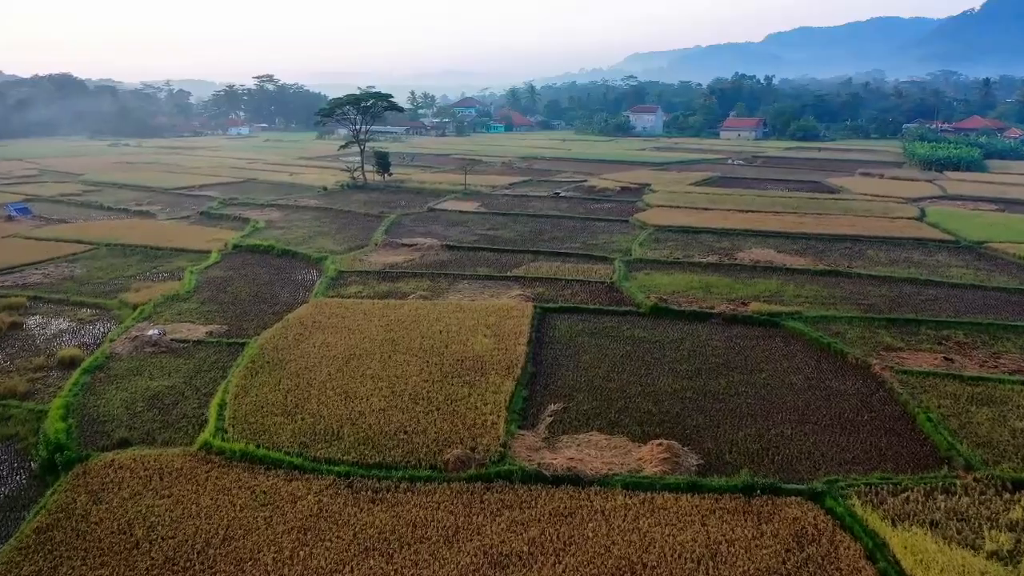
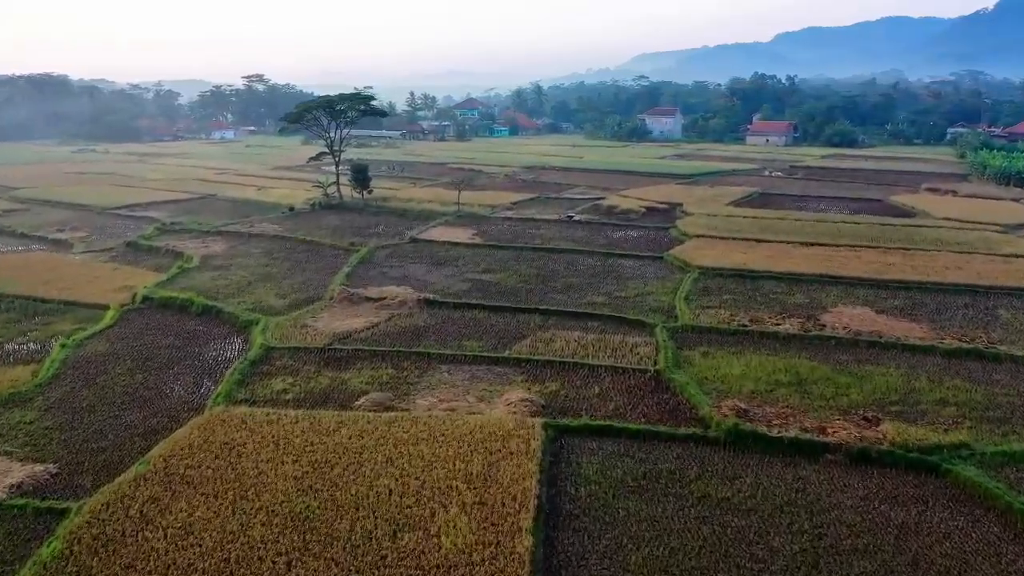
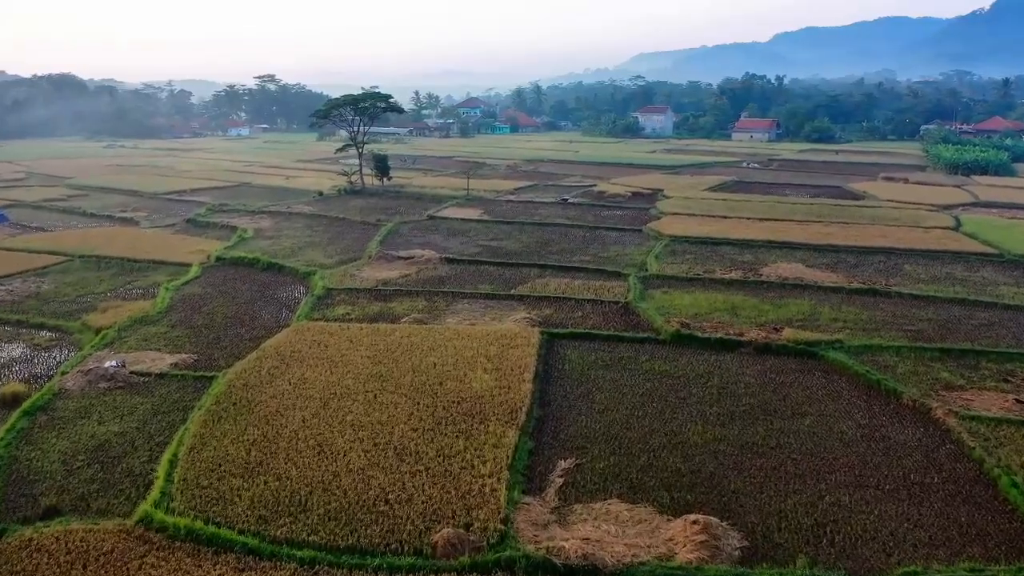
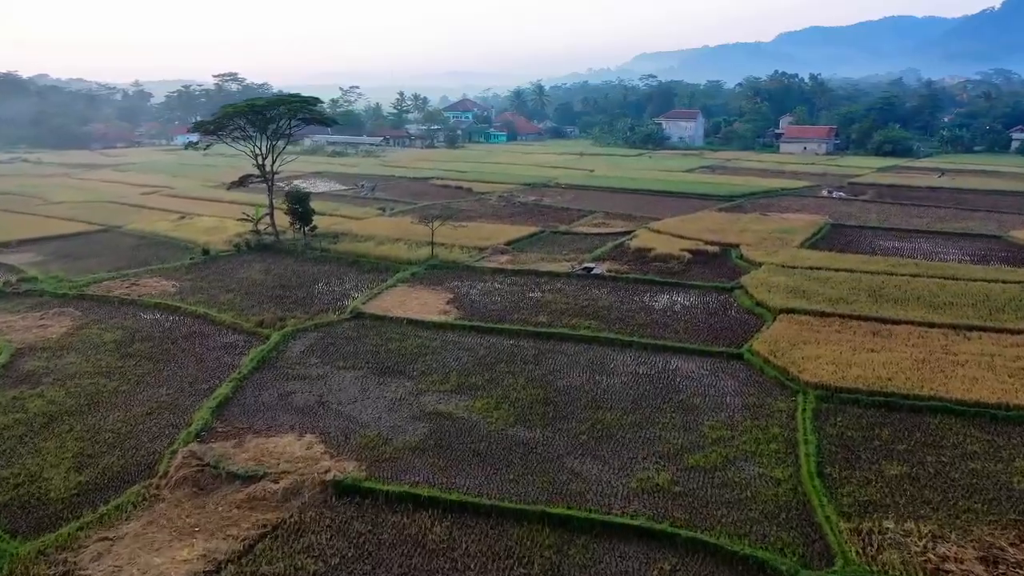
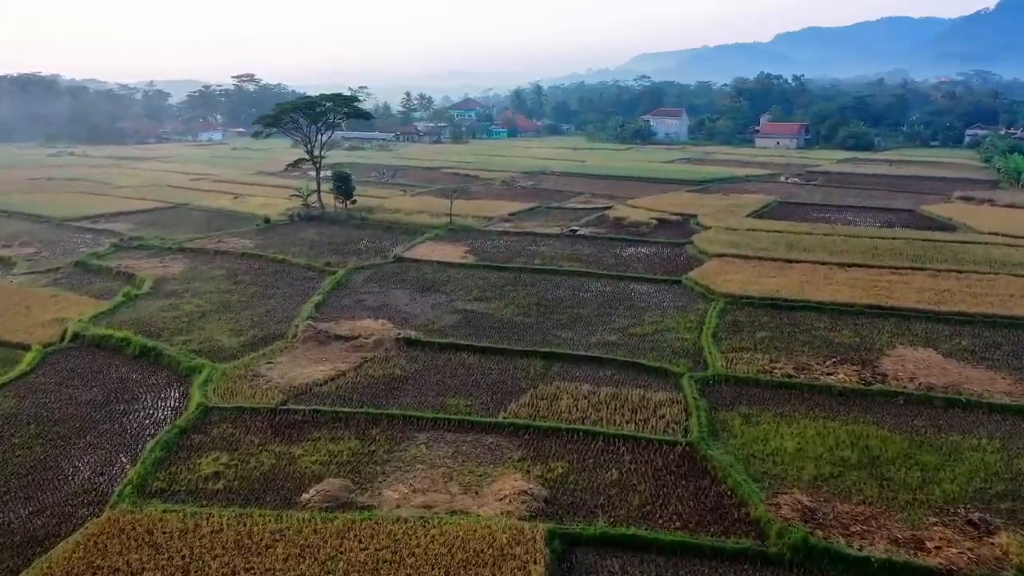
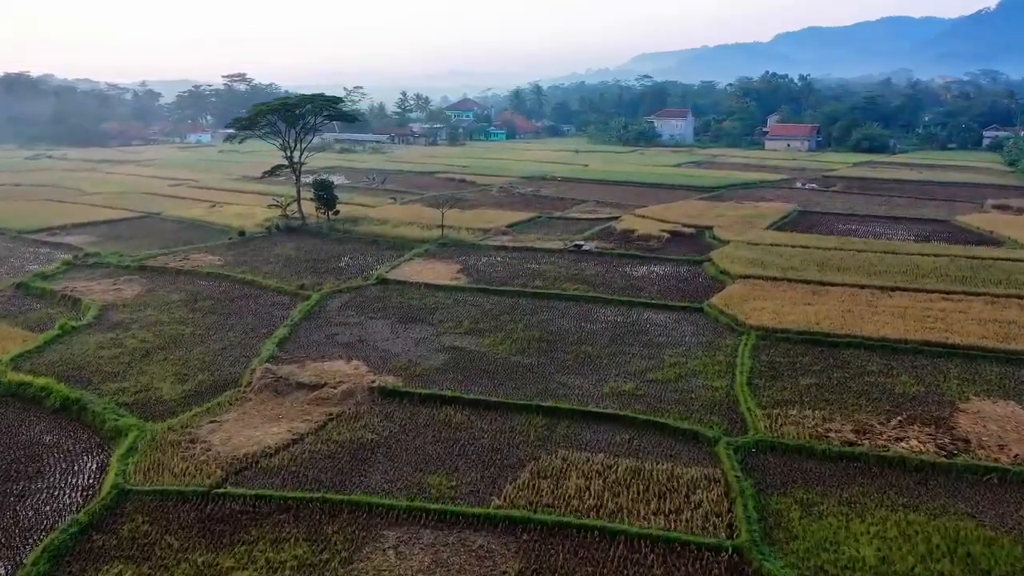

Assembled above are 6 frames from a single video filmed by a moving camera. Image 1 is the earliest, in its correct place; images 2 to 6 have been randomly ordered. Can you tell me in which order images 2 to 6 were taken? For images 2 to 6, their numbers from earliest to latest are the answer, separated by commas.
3, 2, 5, 6, 4
